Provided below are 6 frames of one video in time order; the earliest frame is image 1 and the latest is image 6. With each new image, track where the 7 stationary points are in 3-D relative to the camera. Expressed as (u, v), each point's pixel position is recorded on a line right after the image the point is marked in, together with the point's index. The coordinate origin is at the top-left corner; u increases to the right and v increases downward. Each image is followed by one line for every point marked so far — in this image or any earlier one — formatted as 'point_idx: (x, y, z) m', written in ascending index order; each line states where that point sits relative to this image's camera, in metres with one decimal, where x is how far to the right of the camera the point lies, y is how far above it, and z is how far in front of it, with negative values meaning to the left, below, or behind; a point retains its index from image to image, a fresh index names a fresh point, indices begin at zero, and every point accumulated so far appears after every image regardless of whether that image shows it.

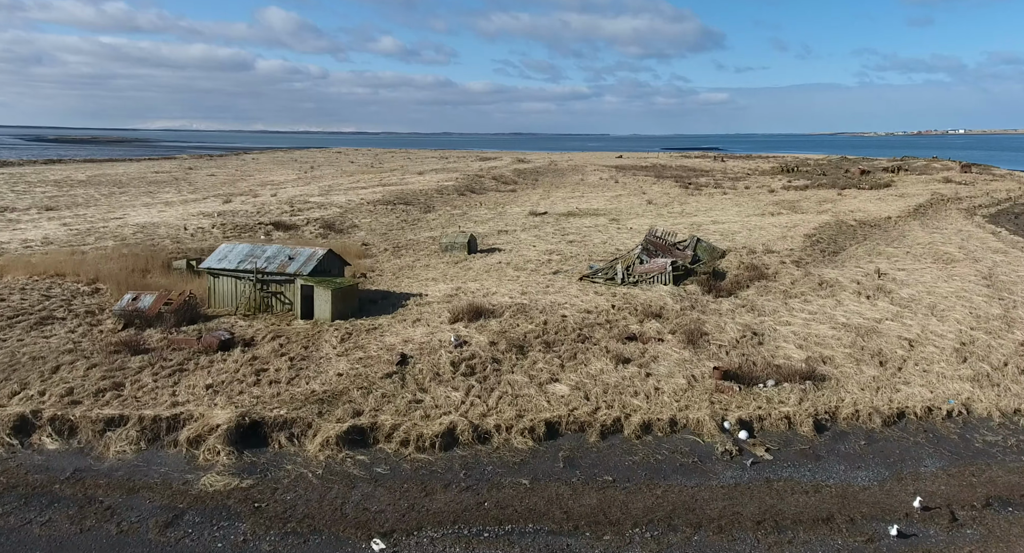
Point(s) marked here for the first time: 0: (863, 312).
0: (+5.6, -0.6, +11.4) m
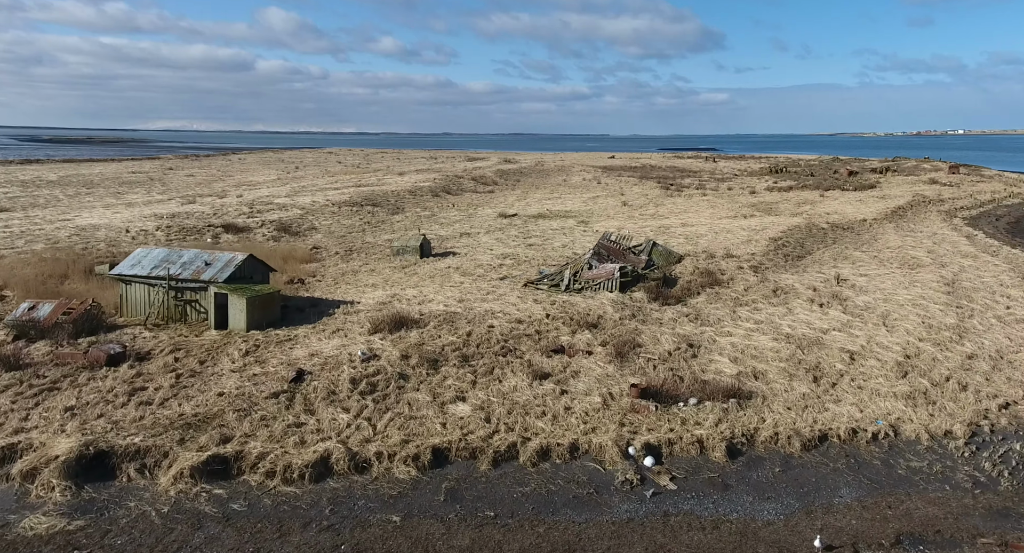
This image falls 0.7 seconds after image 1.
0: (+4.5, -0.7, +10.8) m
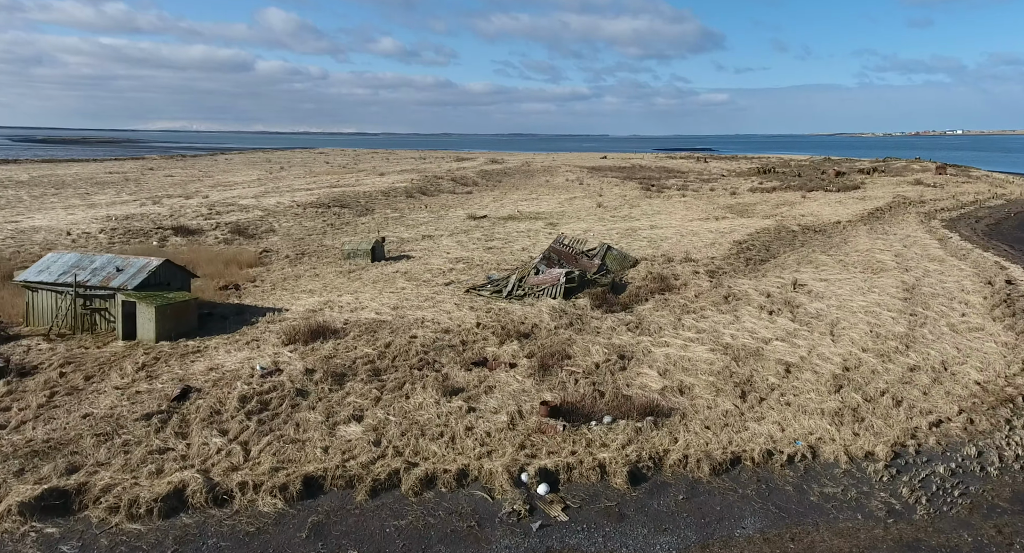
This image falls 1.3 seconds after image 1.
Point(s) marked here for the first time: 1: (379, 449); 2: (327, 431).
0: (+3.5, -0.8, +10.2) m
1: (-1.2, -1.6, +6.6) m
2: (-1.8, -1.5, +7.0) m
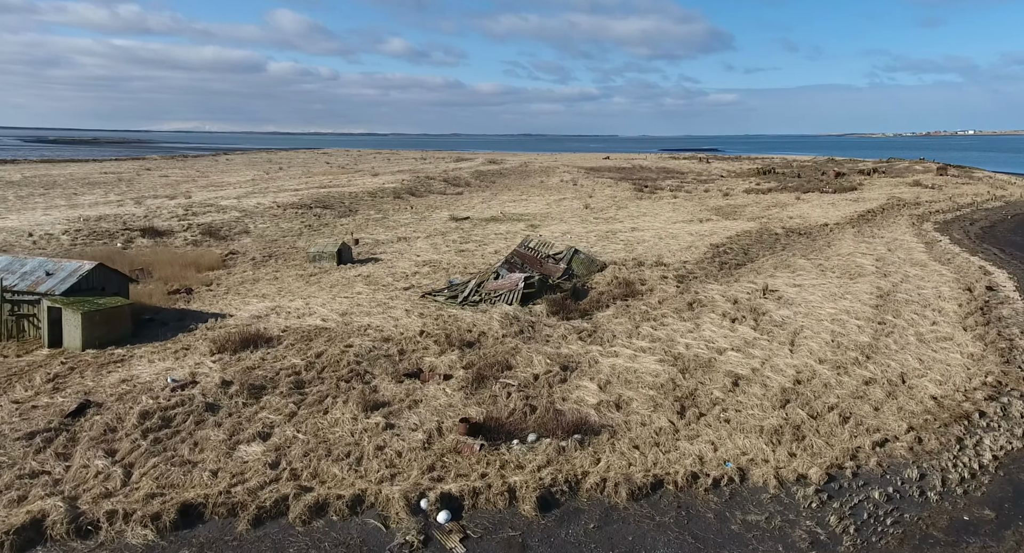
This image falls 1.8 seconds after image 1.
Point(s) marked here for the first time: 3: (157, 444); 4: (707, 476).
0: (+2.7, -0.9, +9.7) m
1: (-2.0, -1.7, +6.1) m
2: (-2.6, -1.6, +6.5) m
3: (-3.2, -1.5, +6.6) m
4: (+1.6, -1.7, +5.9) m
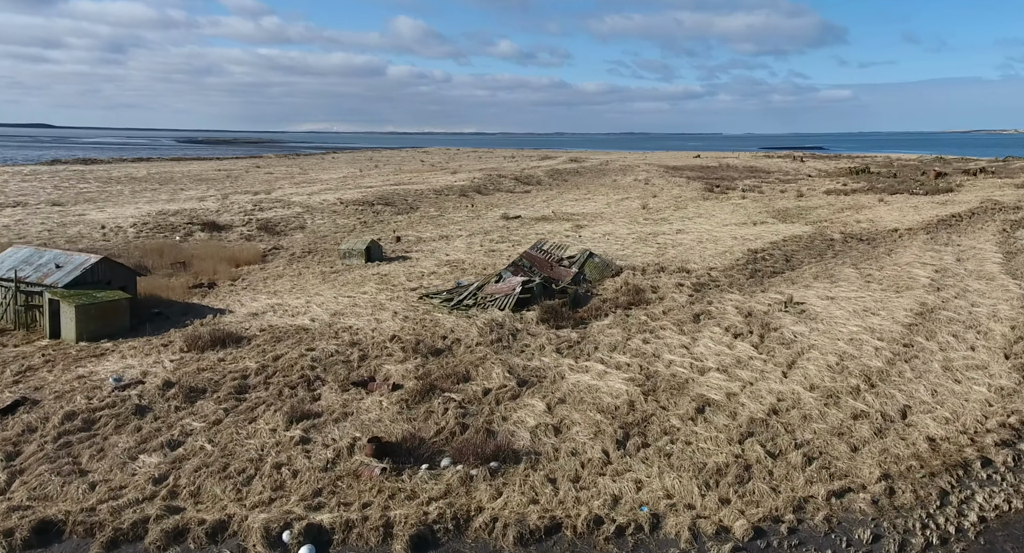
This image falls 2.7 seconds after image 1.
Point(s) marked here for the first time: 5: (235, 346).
0: (+2.3, -1.0, +8.7) m
1: (-2.9, -1.7, +5.8) m
2: (-3.4, -1.6, +6.3) m
3: (-4.0, -1.5, +6.4) m
4: (+0.7, -1.8, +5.1) m
5: (-3.6, -0.9, +9.5) m
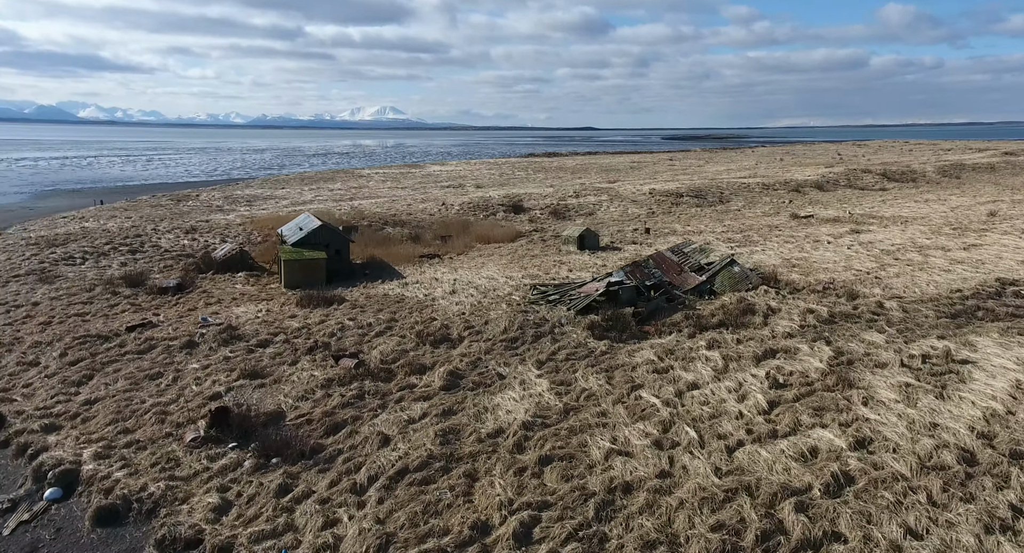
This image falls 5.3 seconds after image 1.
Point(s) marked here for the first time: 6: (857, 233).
0: (+1.6, -1.2, +6.7) m
1: (-4.4, -1.2, +7.0) m
2: (-4.5, -1.1, +7.7) m
3: (-4.9, -1.0, +8.2) m
4: (-1.7, -1.7, +4.5) m
5: (-2.9, -0.4, +10.5) m
6: (+7.9, +0.9, +16.3) m
